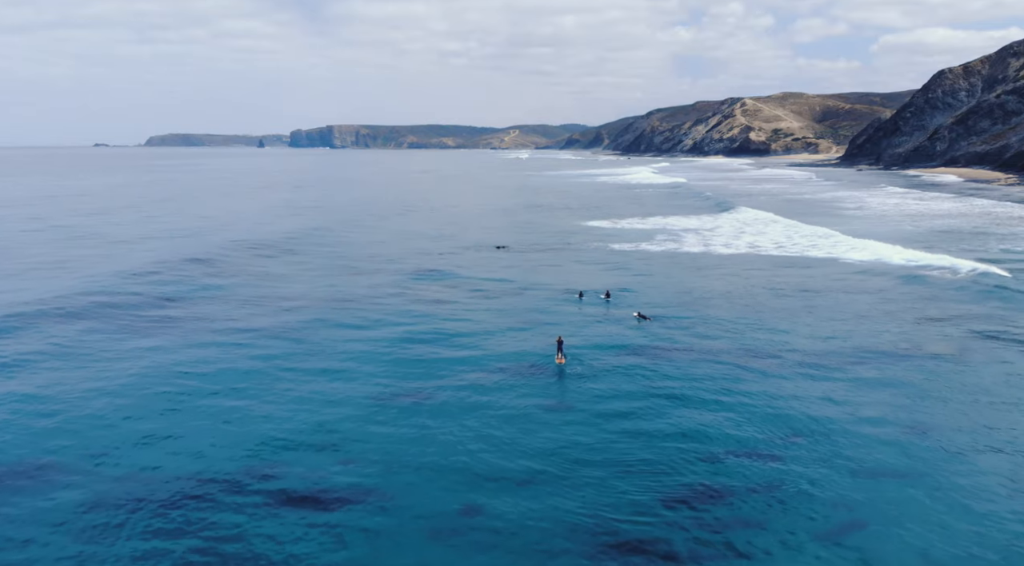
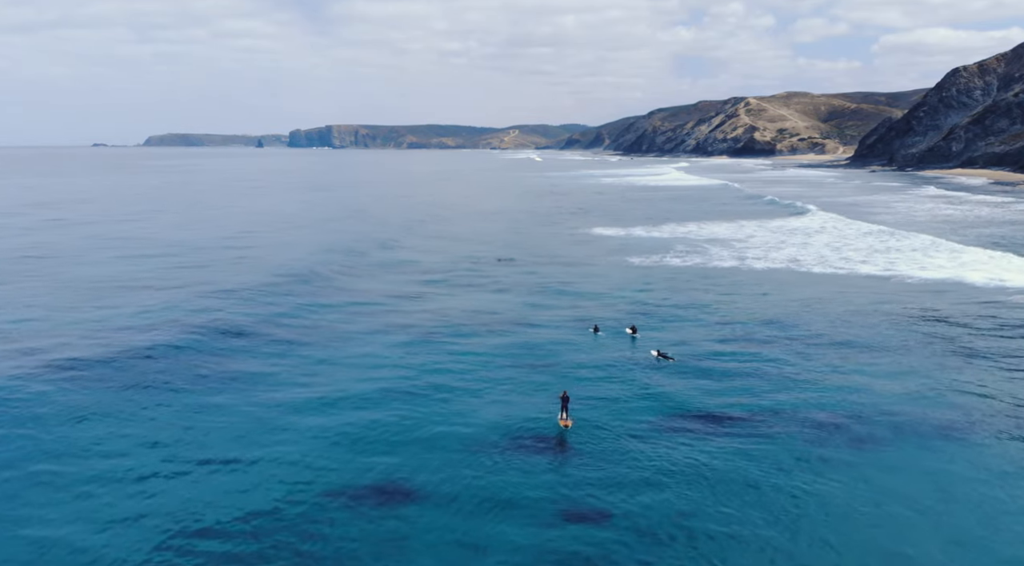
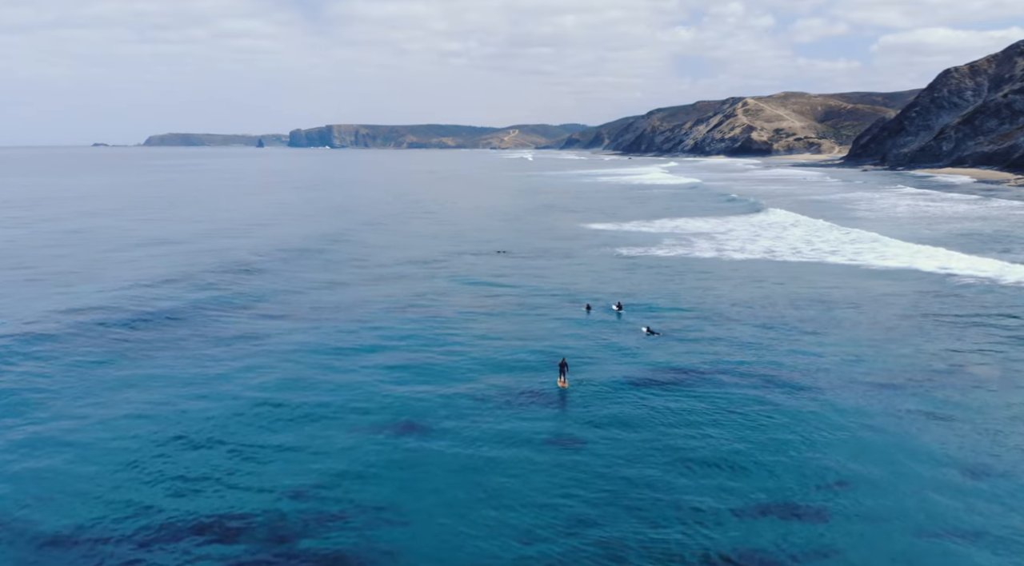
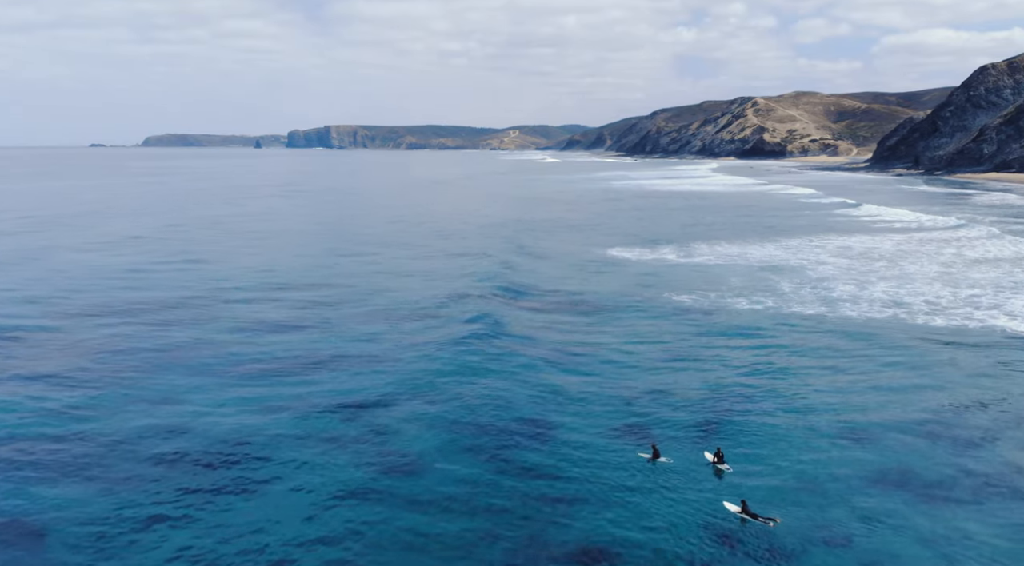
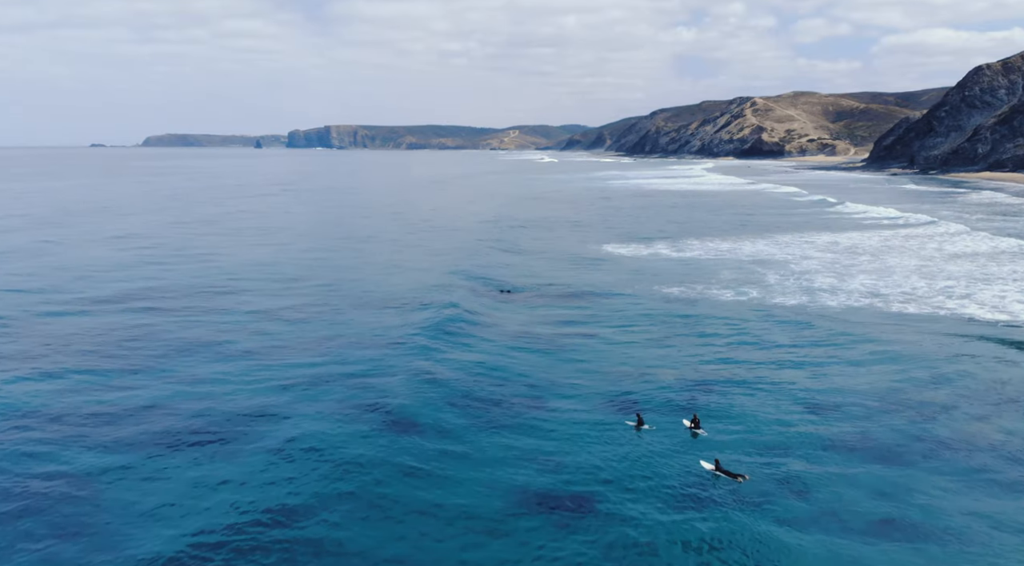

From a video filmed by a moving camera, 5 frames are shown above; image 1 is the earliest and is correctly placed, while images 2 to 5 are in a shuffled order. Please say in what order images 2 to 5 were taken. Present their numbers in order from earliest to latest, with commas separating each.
3, 2, 5, 4
